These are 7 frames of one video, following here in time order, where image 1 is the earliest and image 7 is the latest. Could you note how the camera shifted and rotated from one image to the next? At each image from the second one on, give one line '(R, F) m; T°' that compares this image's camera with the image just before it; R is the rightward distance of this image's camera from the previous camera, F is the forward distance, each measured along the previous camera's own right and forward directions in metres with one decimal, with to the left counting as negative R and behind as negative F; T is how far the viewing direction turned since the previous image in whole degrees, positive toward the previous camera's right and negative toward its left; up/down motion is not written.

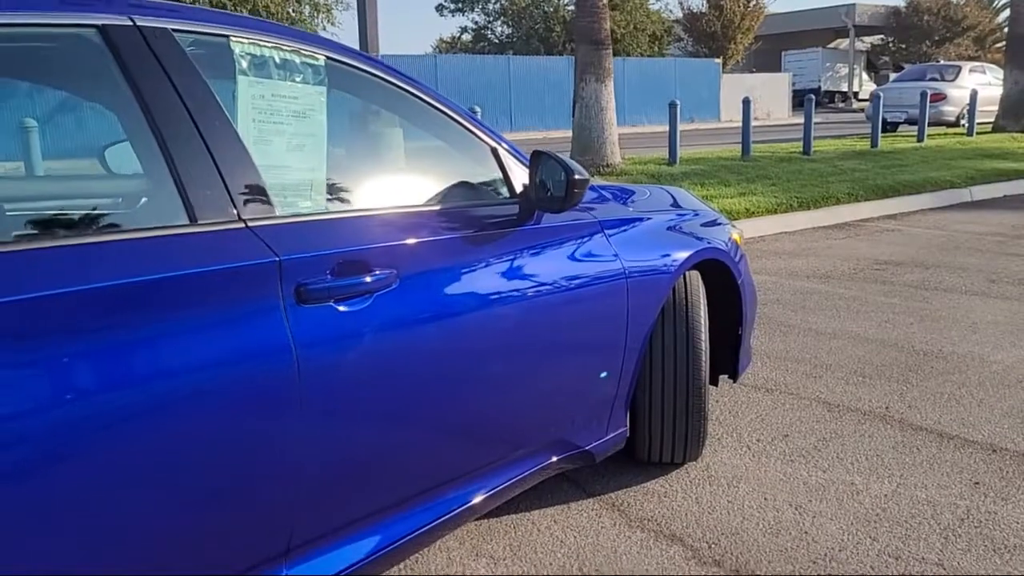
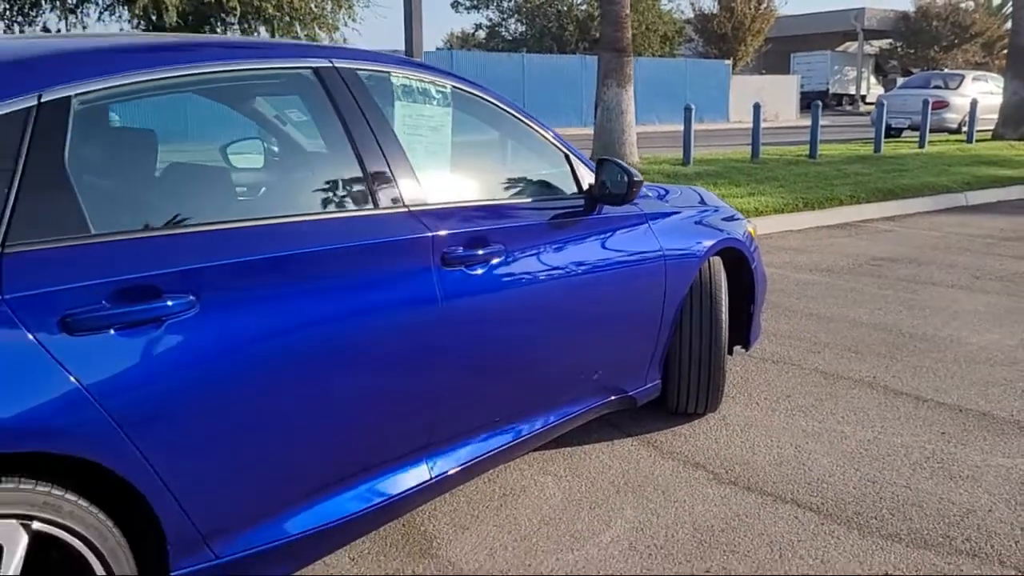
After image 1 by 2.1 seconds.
(-0.2, -0.8) m; 0°
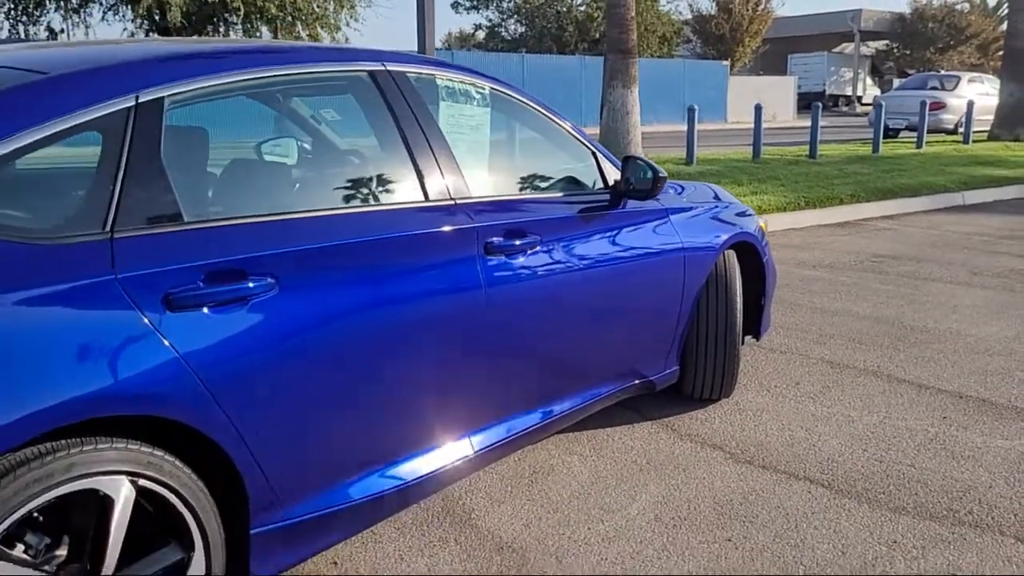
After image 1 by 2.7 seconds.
(-0.1, -0.2) m; 0°
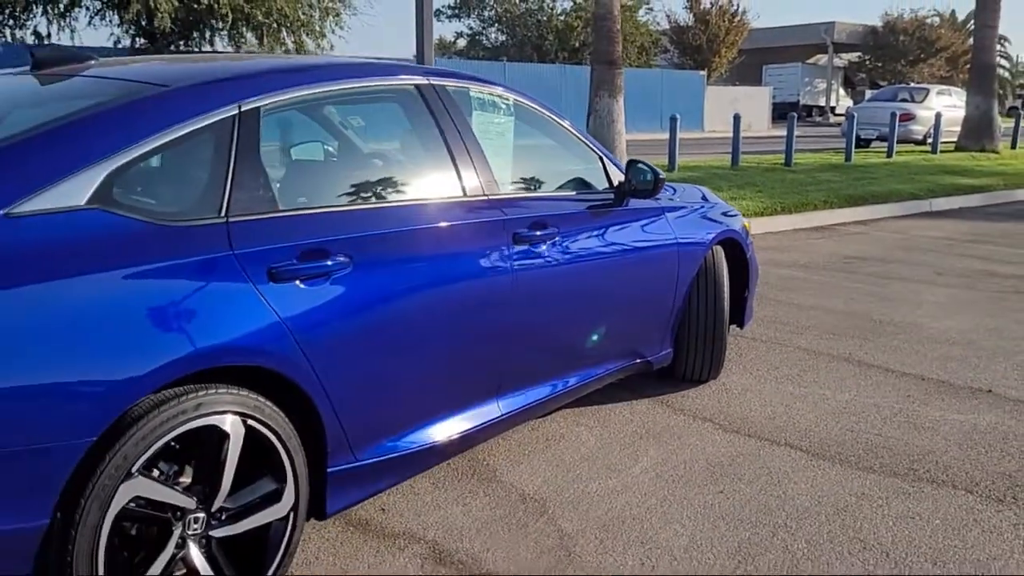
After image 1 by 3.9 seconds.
(-0.2, -0.5) m; +1°
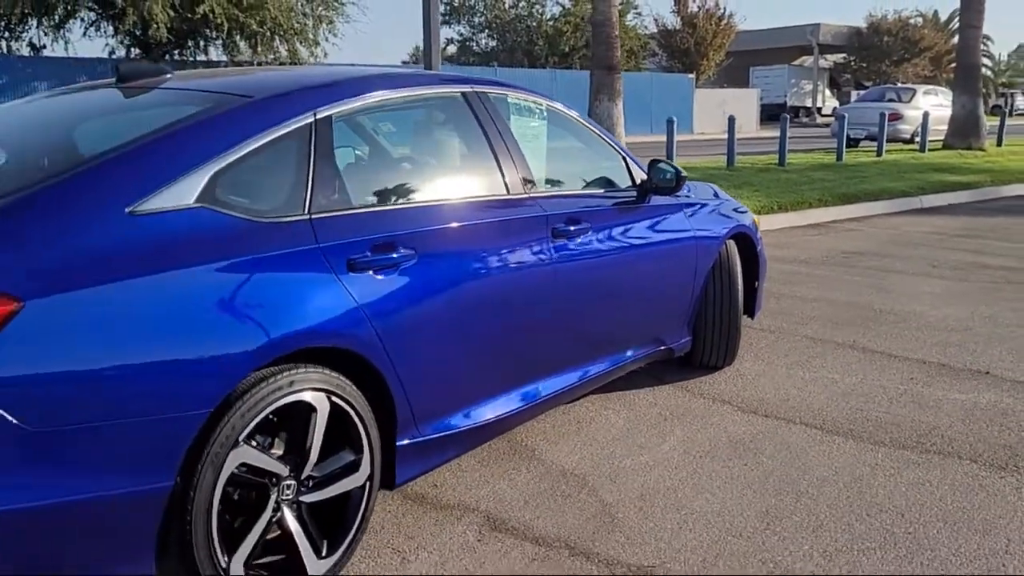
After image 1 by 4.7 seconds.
(-0.2, -0.3) m; +1°
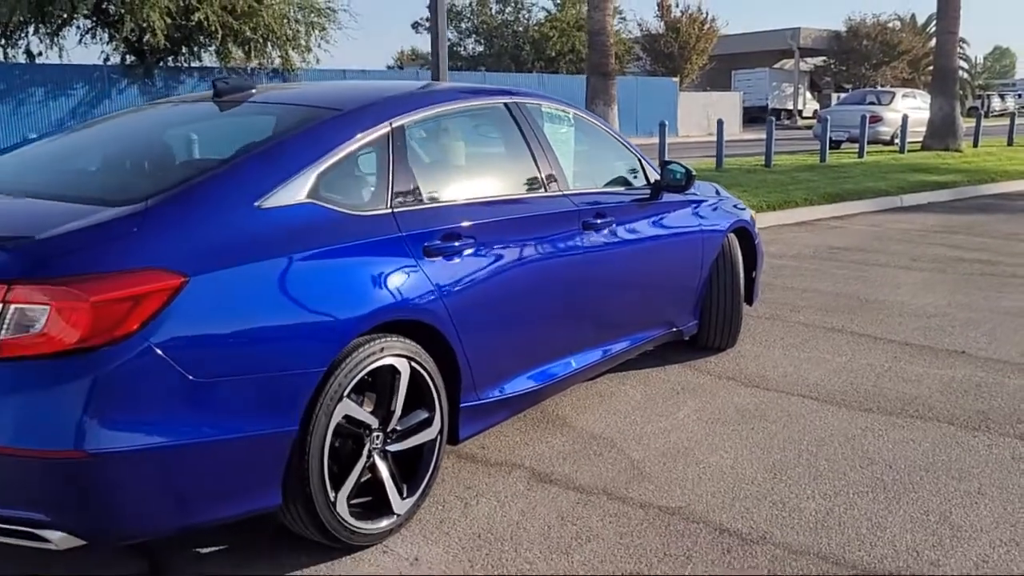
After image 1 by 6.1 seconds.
(-0.2, -0.5) m; +1°
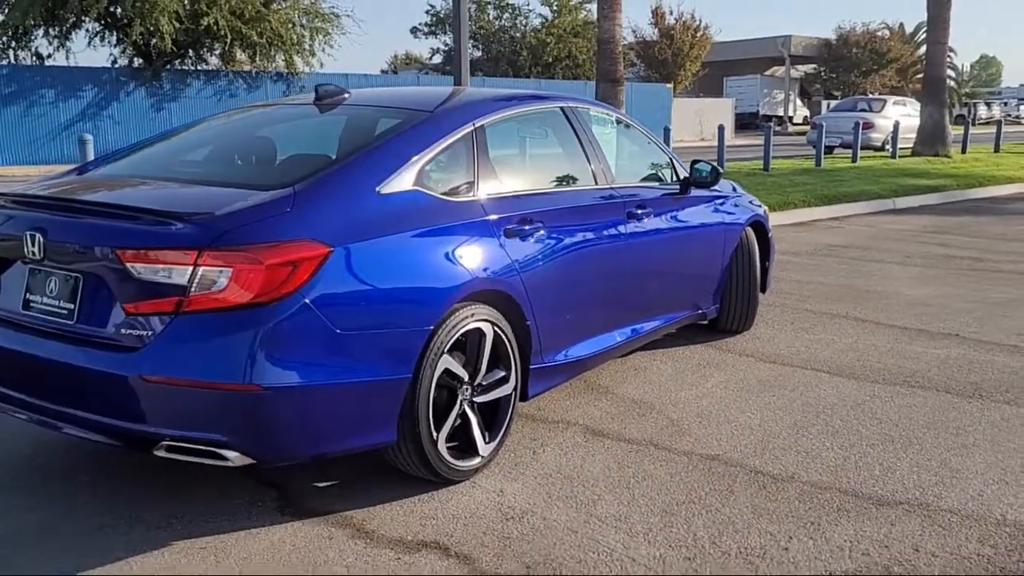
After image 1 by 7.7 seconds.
(-0.3, -0.6) m; +1°
